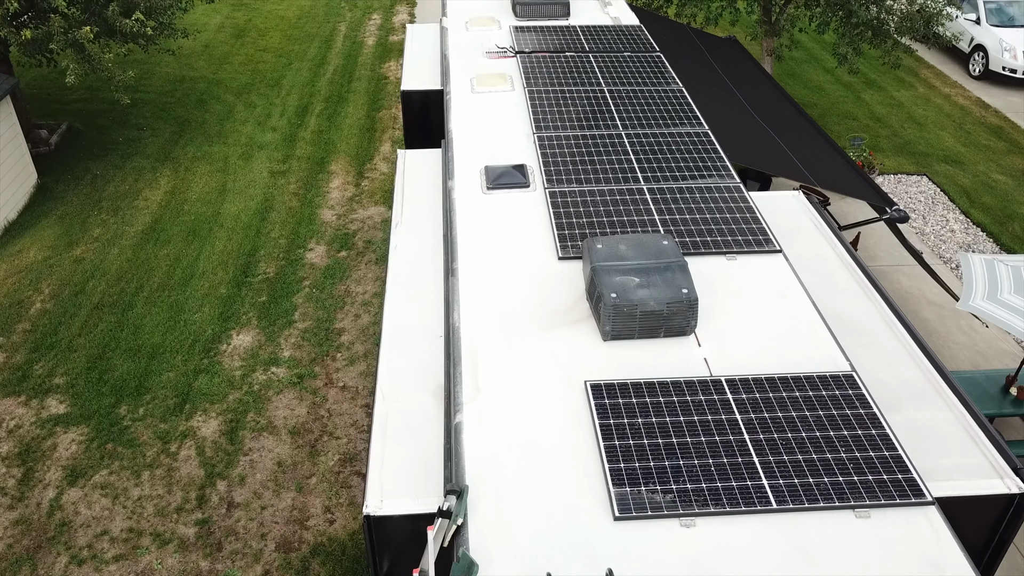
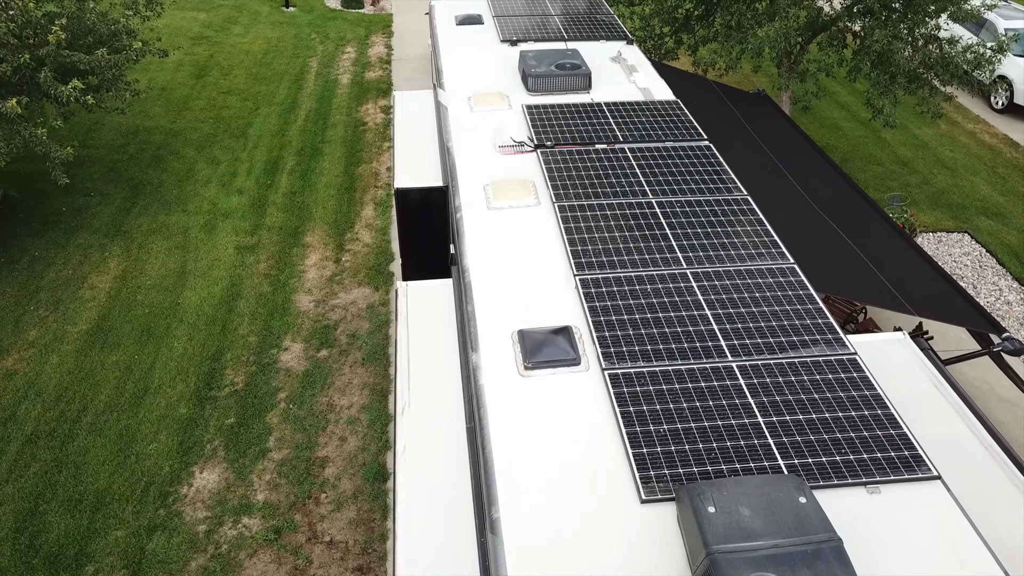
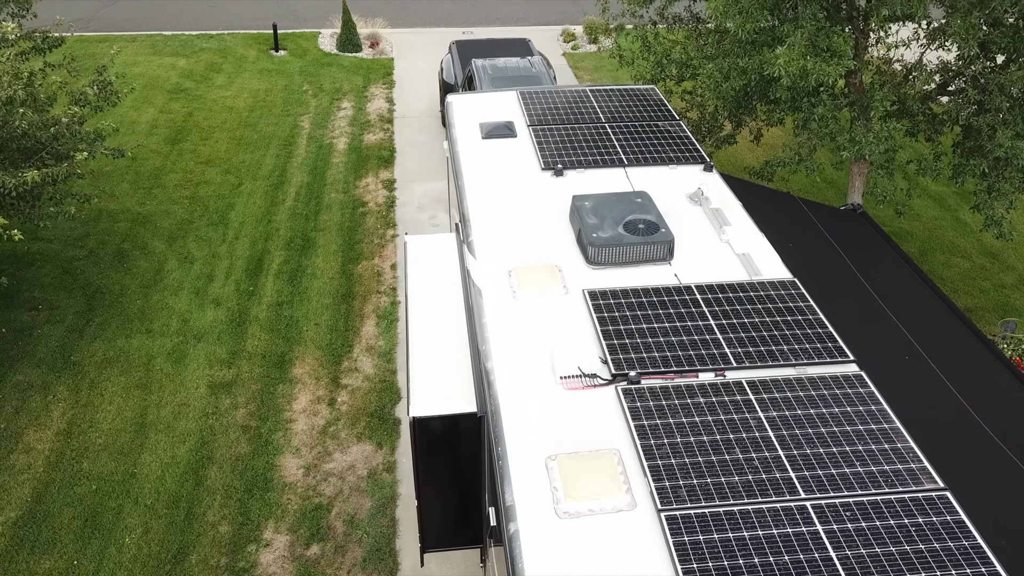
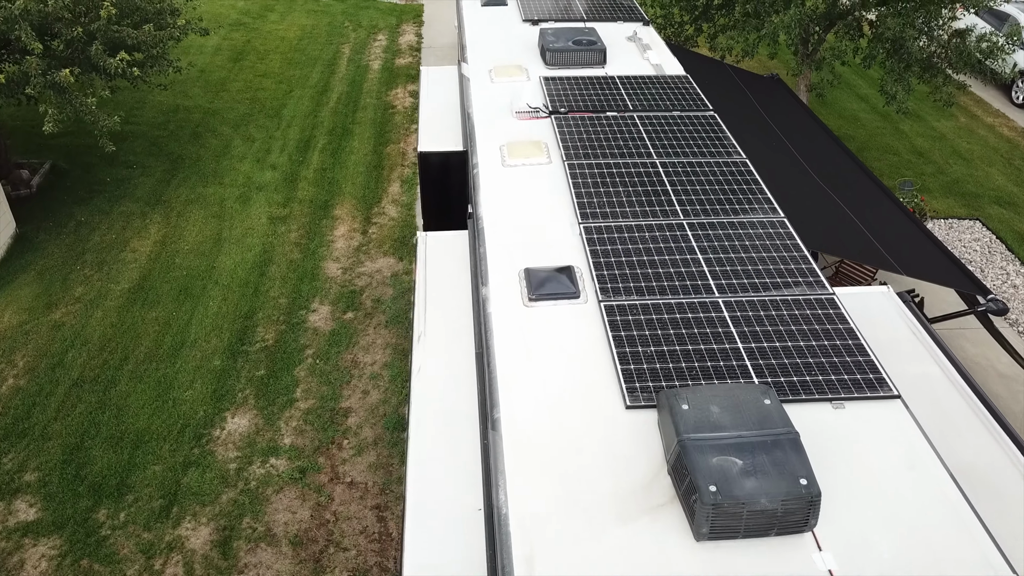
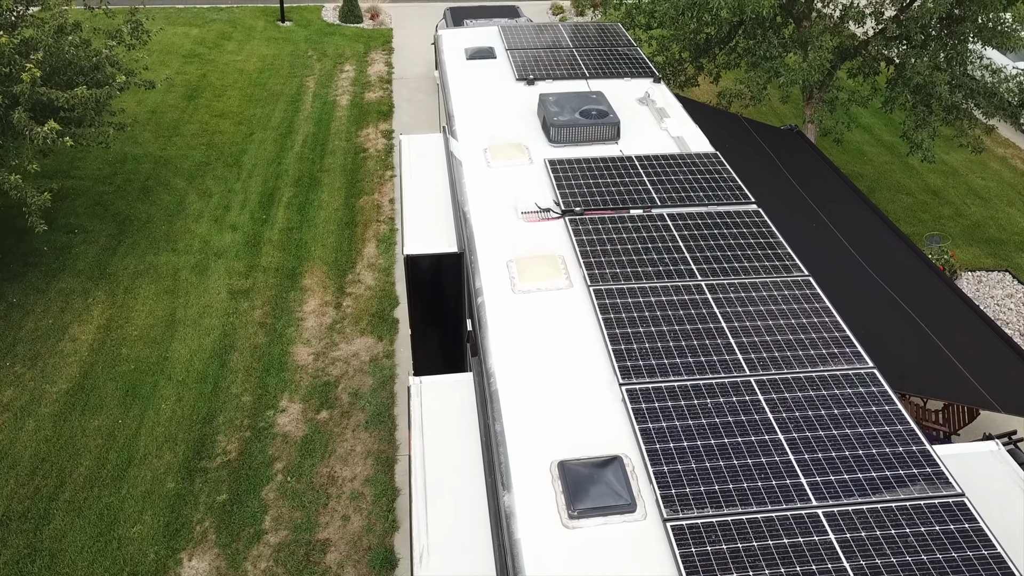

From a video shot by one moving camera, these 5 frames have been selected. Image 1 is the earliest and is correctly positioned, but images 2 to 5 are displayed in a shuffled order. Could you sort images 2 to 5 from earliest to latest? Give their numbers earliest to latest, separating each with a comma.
4, 2, 5, 3
